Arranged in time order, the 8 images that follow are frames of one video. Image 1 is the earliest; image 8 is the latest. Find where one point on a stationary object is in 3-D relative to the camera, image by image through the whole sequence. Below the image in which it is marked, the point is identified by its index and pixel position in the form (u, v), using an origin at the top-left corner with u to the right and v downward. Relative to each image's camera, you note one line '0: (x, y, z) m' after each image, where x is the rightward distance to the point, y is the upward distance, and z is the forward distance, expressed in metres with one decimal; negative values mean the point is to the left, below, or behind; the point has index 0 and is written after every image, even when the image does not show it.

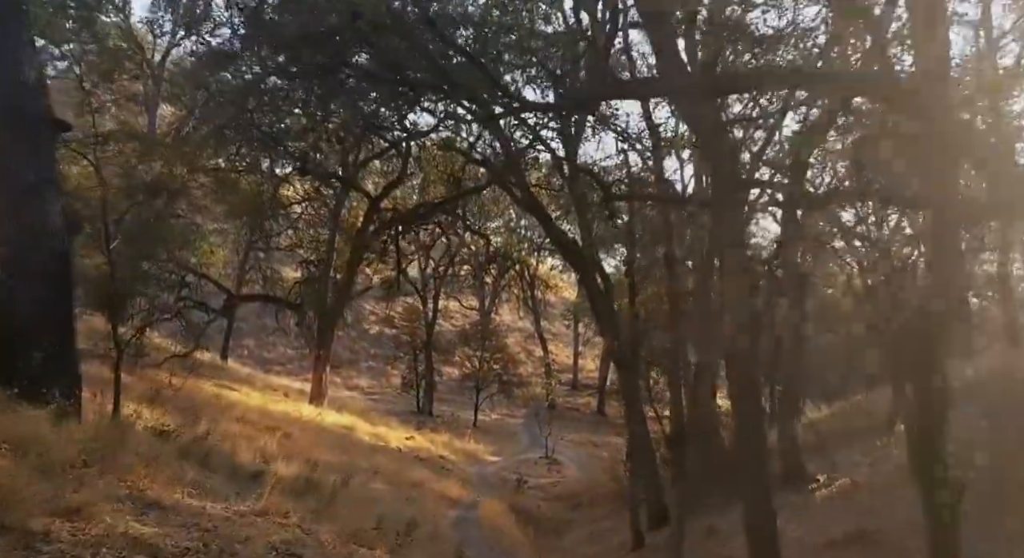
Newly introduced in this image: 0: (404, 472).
0: (-1.7, -3.0, +18.9) m
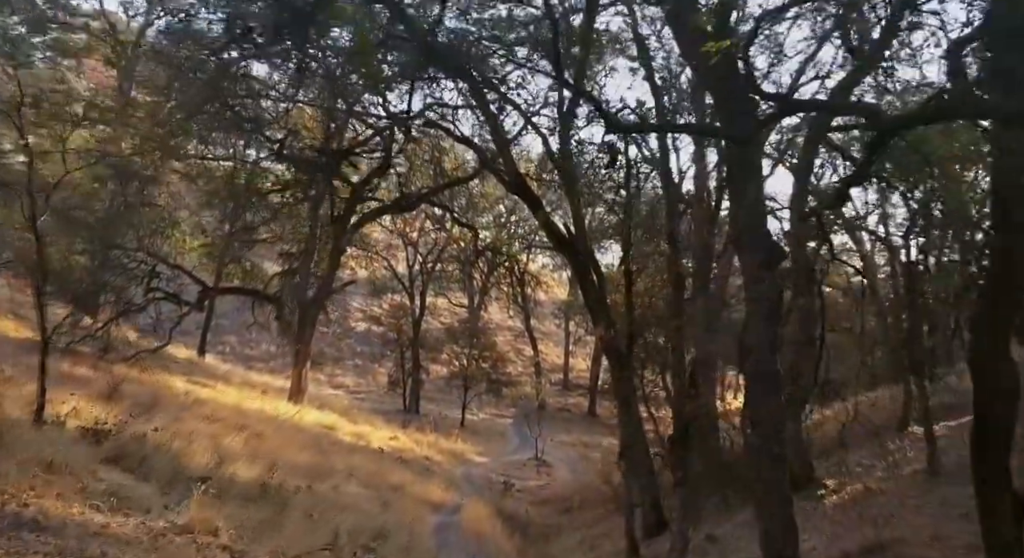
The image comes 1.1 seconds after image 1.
0: (-1.9, -2.8, +17.8) m
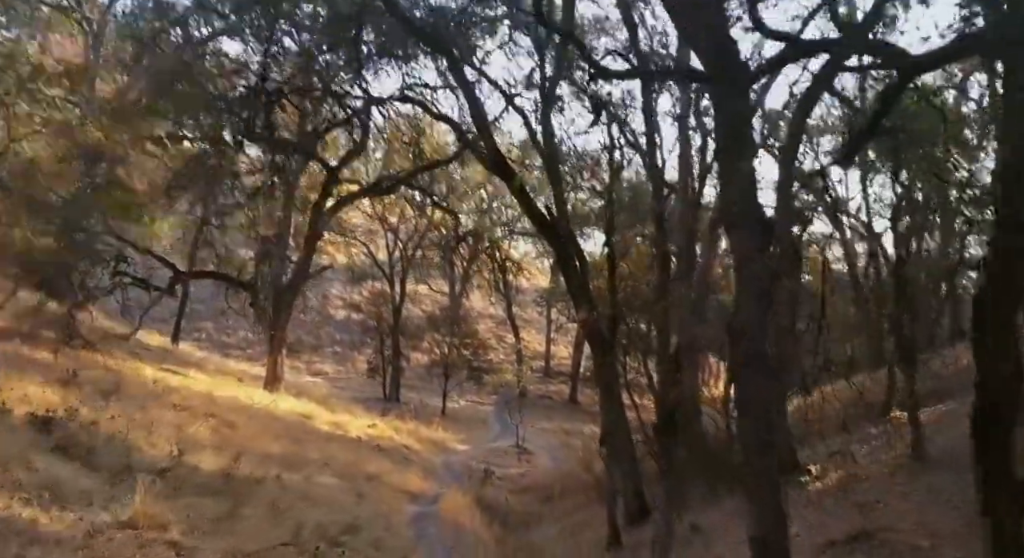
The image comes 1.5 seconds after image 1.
0: (-2.2, -2.6, +17.3) m
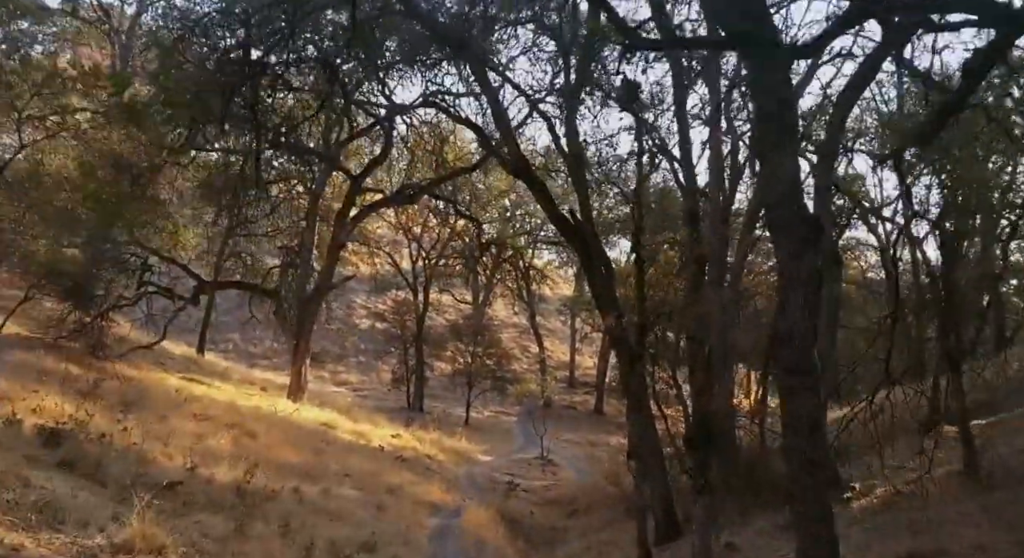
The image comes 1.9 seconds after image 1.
0: (-1.8, -2.7, +17.0) m
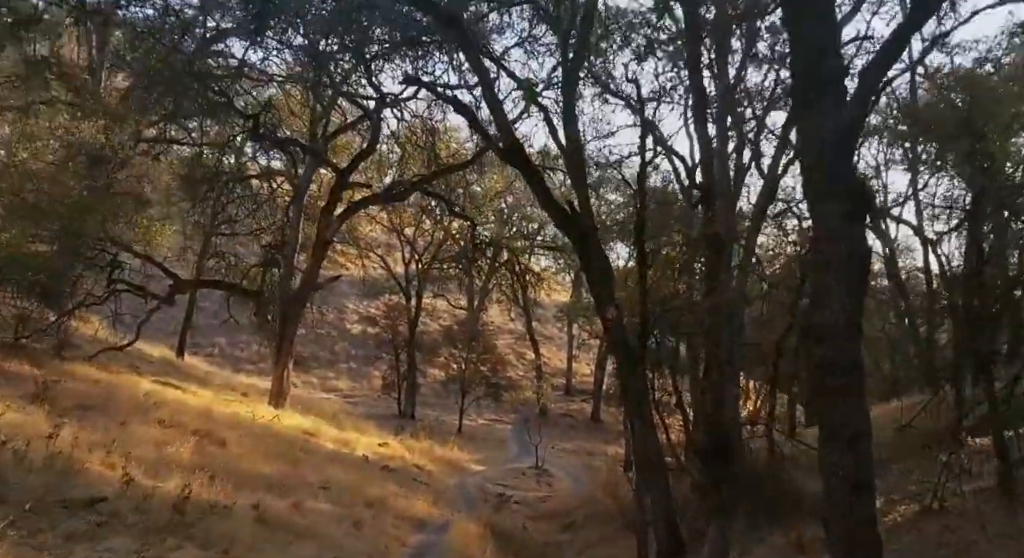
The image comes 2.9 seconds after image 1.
0: (-1.9, -2.7, +15.9) m
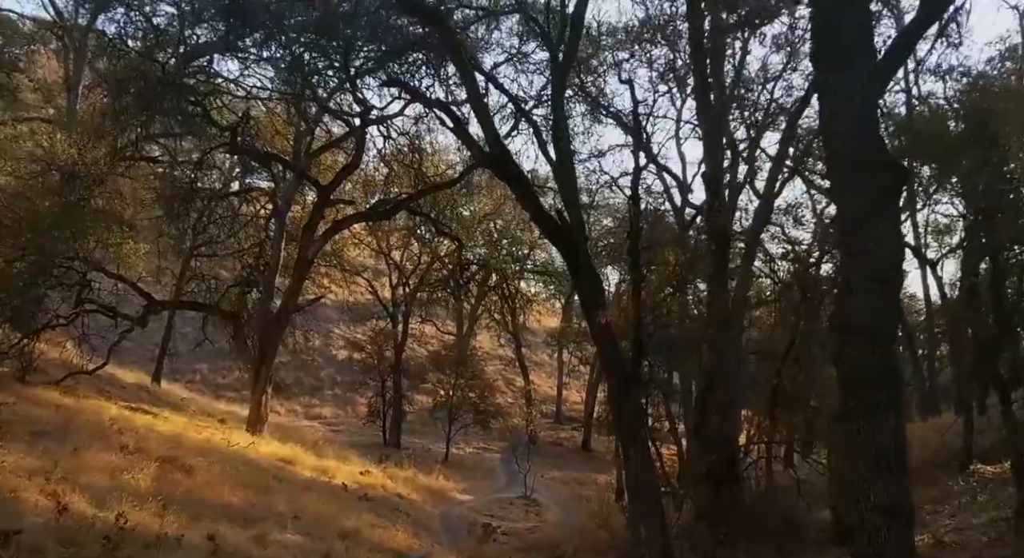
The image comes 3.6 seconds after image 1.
0: (-2.1, -2.9, +15.1) m
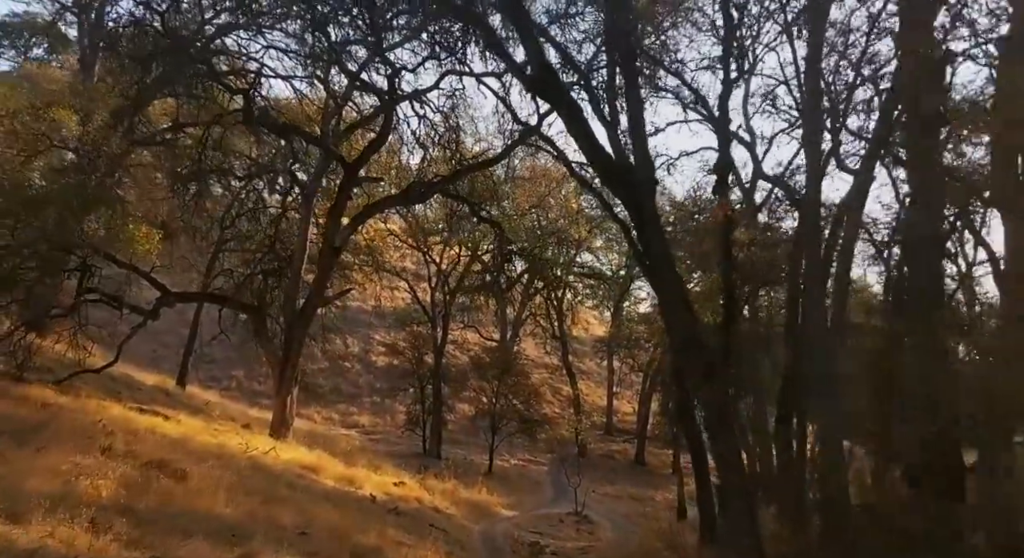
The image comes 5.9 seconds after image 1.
0: (-1.6, -2.7, +13.0) m
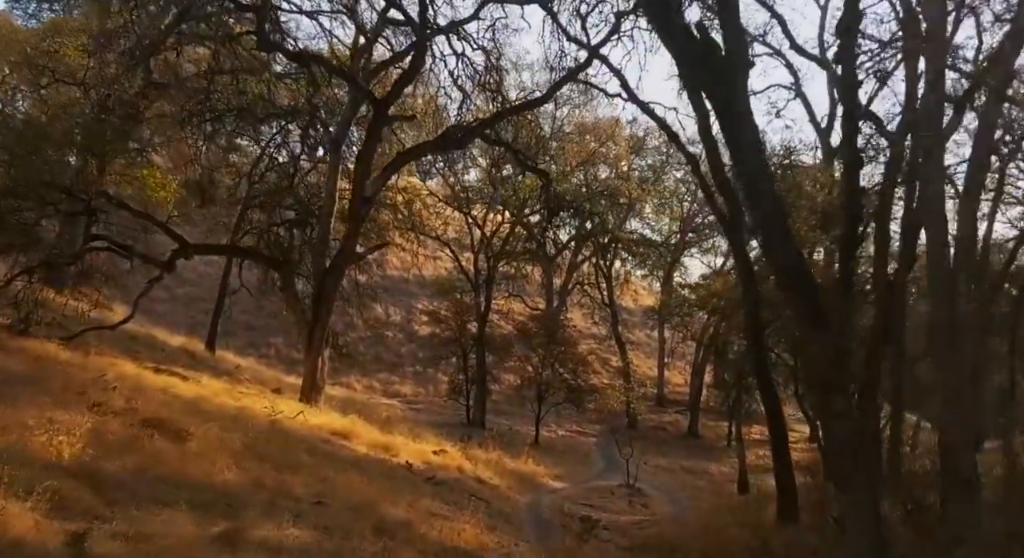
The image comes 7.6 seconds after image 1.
0: (-1.1, -2.1, +11.5) m
